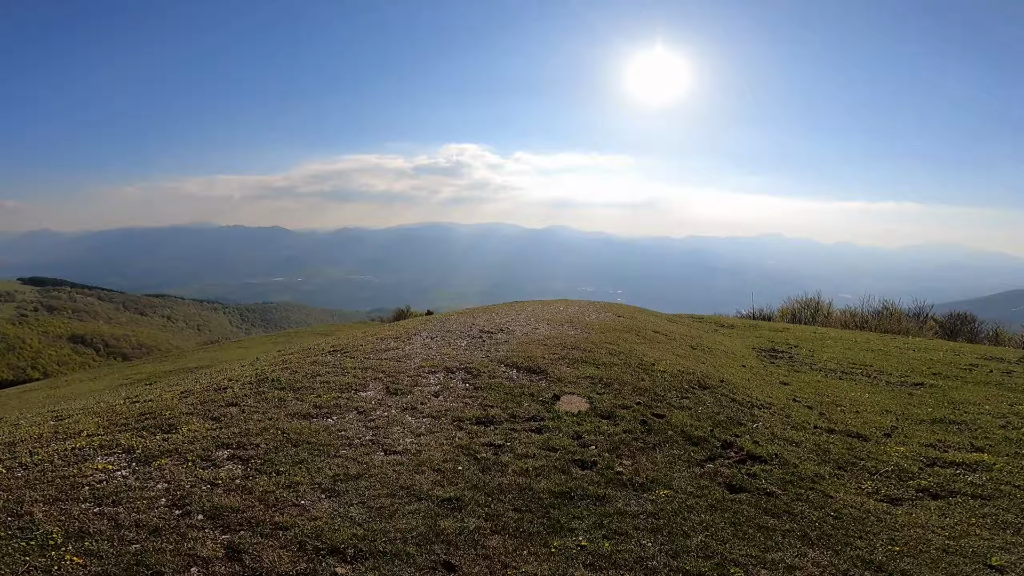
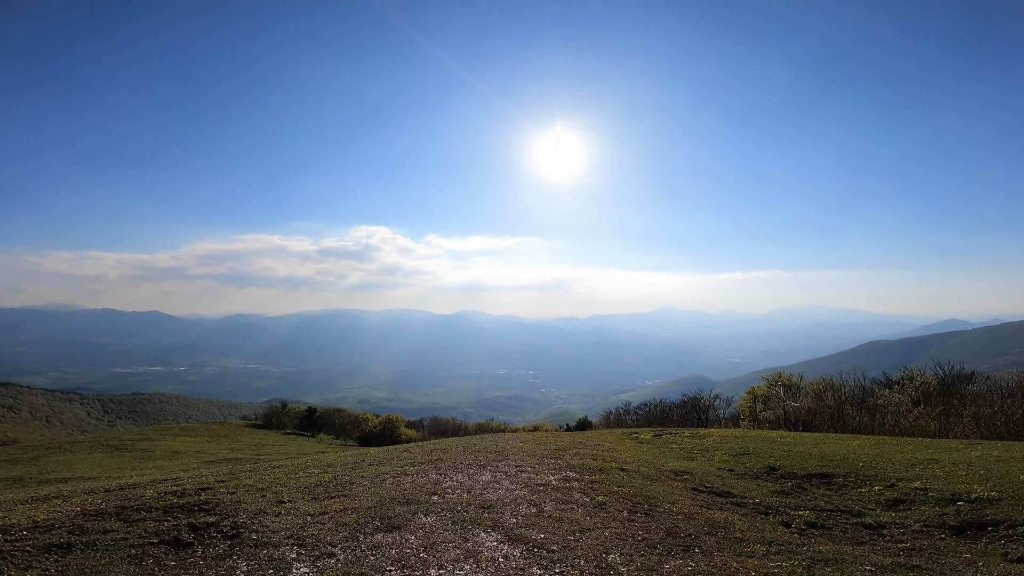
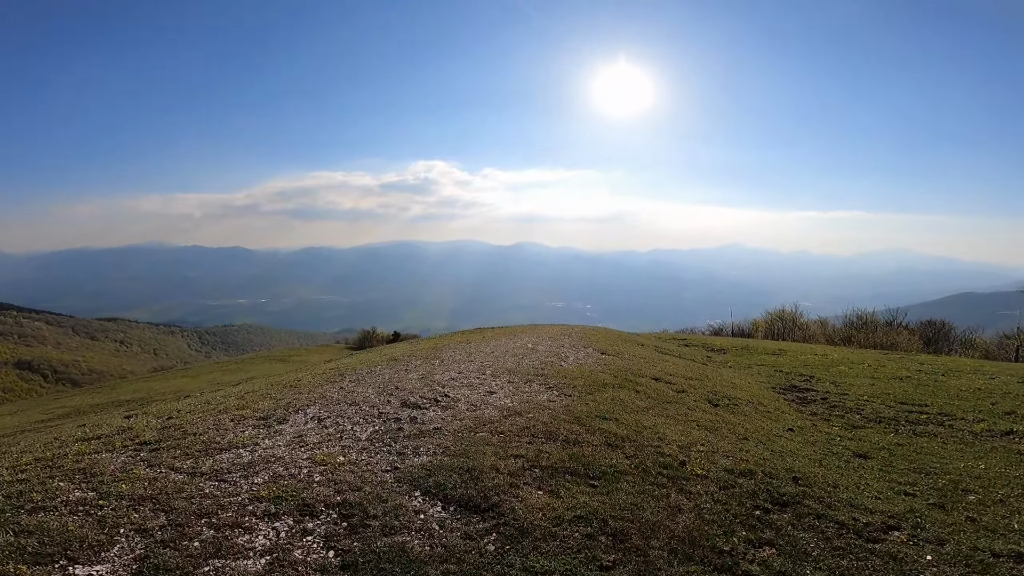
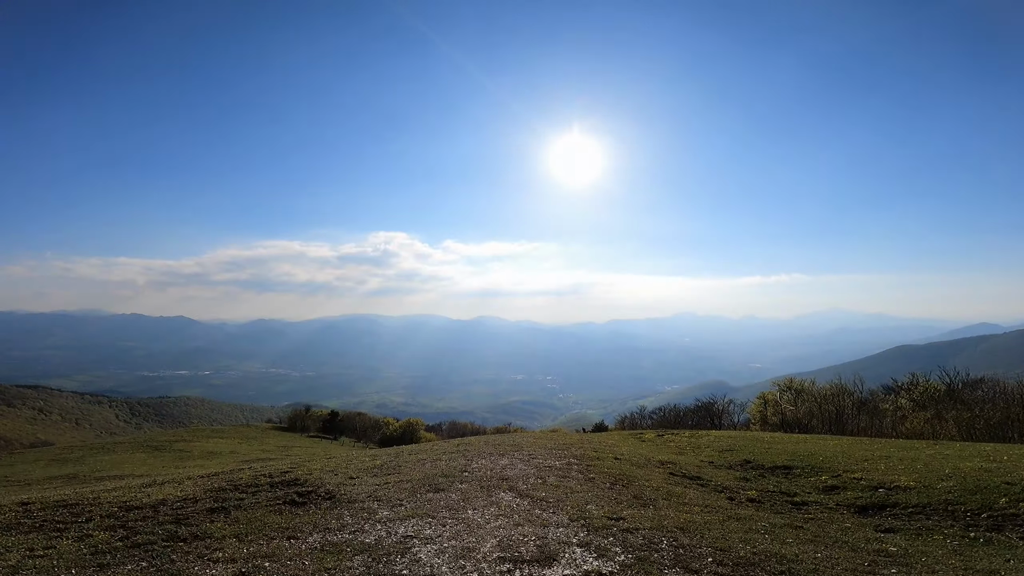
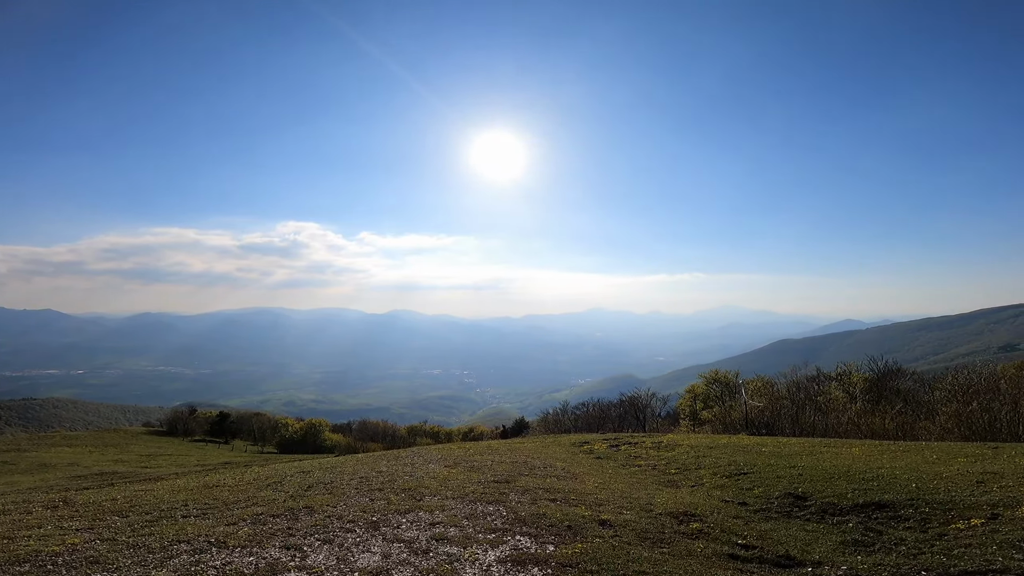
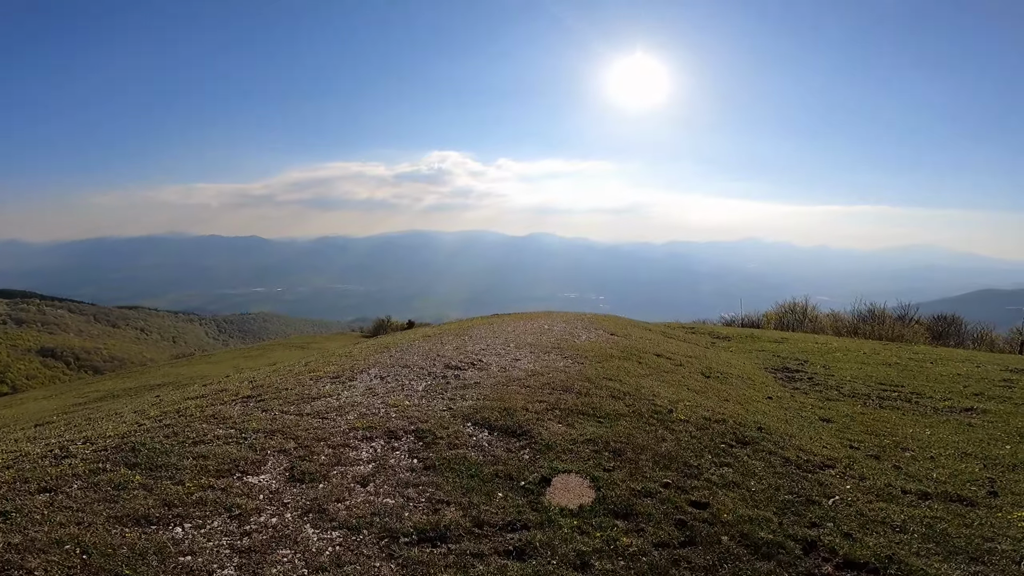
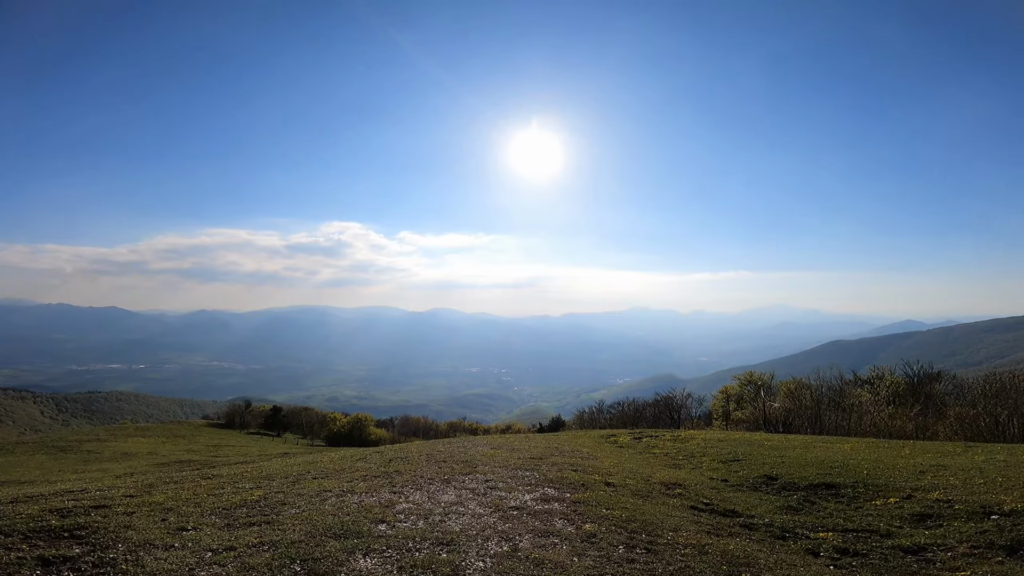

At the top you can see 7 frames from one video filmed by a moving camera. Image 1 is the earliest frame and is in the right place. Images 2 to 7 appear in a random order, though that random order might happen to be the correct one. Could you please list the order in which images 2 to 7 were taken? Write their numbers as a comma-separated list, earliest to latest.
6, 3, 4, 2, 7, 5
